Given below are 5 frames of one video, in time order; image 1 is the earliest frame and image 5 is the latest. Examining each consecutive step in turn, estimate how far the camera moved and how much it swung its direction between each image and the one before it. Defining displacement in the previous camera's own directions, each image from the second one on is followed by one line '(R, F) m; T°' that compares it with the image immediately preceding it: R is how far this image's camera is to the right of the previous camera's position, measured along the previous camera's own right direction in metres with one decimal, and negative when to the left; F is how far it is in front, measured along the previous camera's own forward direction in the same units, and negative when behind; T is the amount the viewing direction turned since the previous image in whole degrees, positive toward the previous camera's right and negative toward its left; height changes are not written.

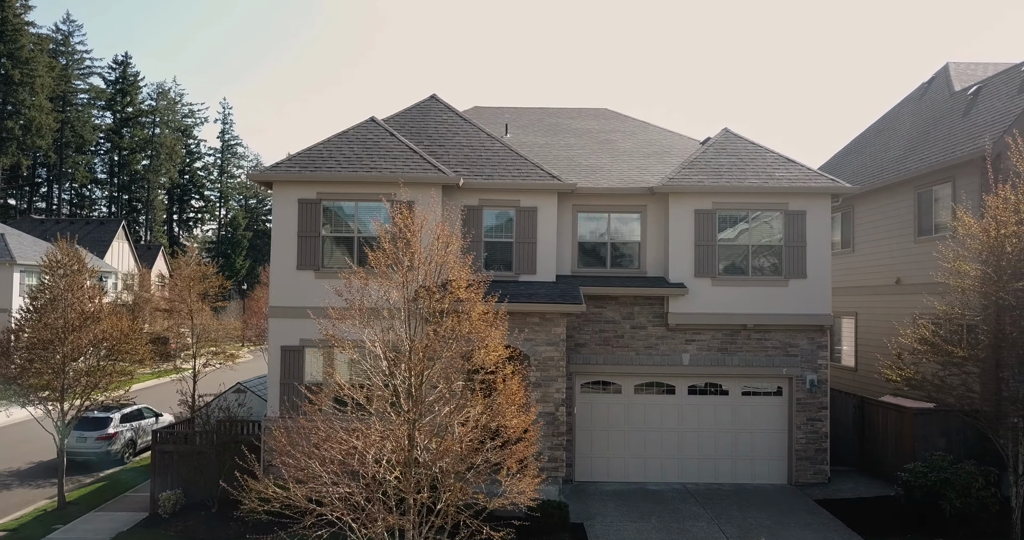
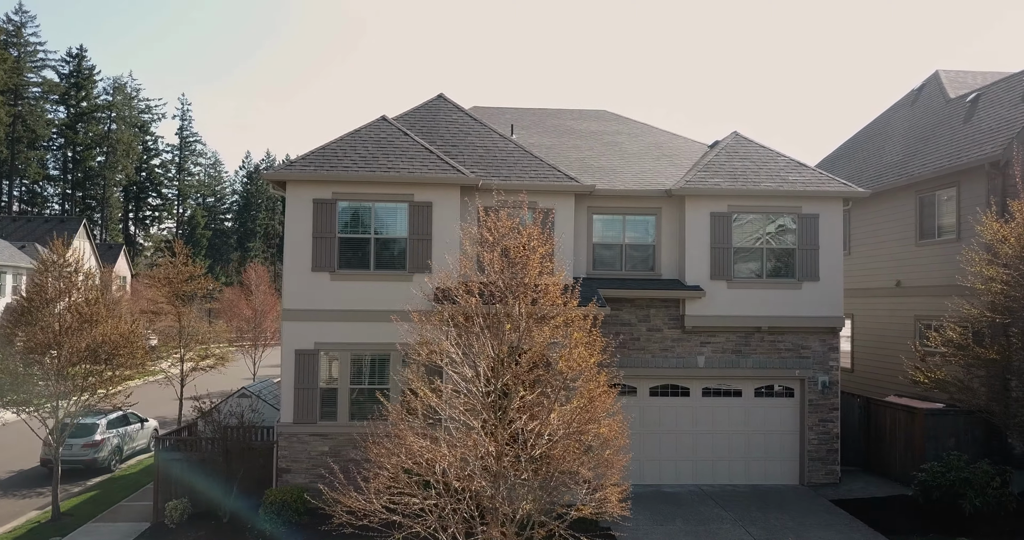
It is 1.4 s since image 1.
(-1.1, +0.2) m; +3°
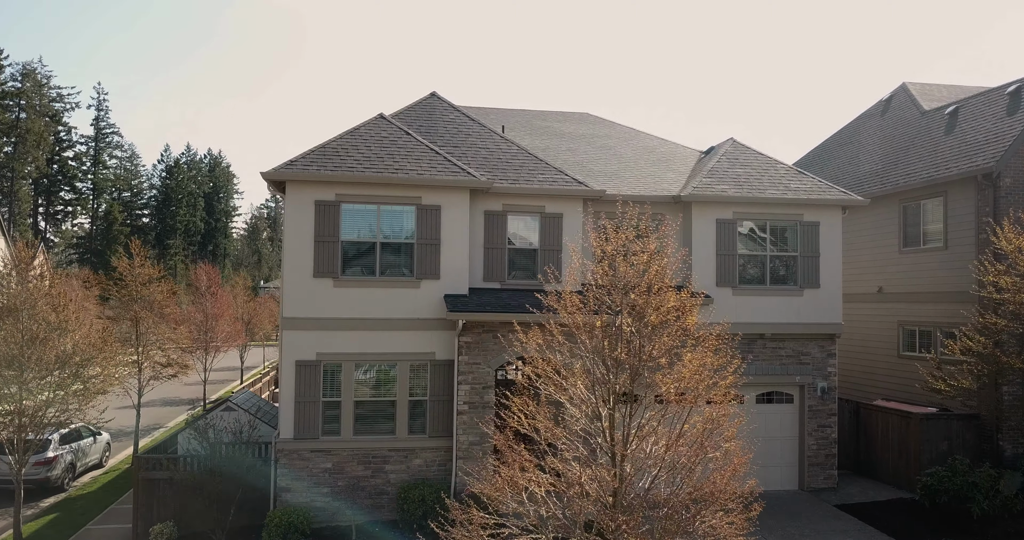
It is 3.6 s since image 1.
(-1.4, +0.5) m; +5°
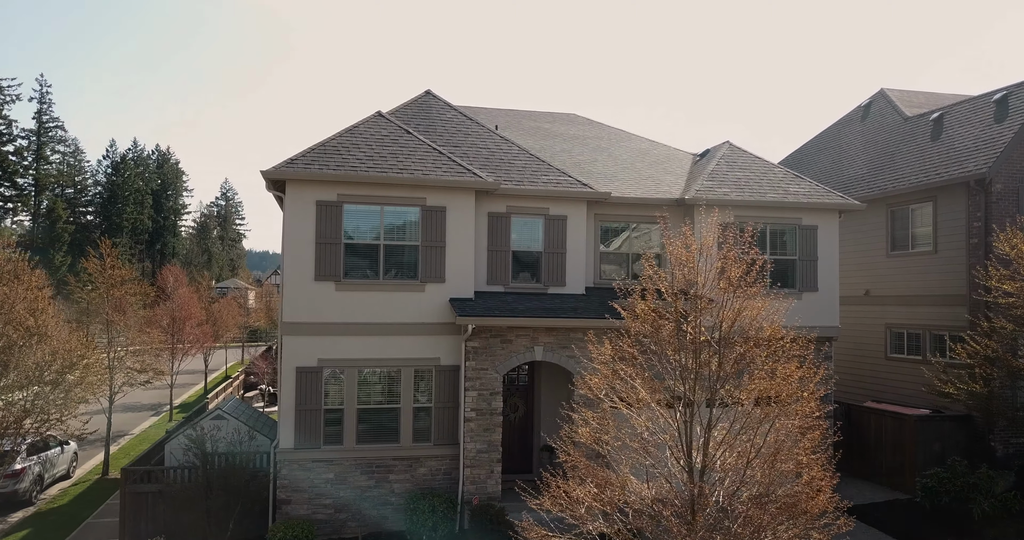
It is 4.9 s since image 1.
(-0.9, +0.3) m; +3°
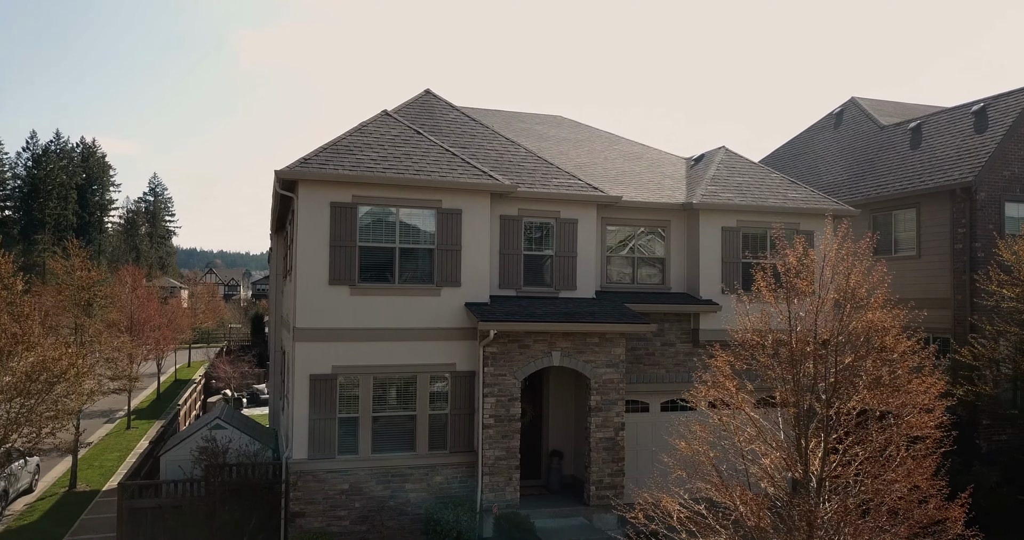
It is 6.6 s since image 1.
(-1.3, +0.2) m; +4°
